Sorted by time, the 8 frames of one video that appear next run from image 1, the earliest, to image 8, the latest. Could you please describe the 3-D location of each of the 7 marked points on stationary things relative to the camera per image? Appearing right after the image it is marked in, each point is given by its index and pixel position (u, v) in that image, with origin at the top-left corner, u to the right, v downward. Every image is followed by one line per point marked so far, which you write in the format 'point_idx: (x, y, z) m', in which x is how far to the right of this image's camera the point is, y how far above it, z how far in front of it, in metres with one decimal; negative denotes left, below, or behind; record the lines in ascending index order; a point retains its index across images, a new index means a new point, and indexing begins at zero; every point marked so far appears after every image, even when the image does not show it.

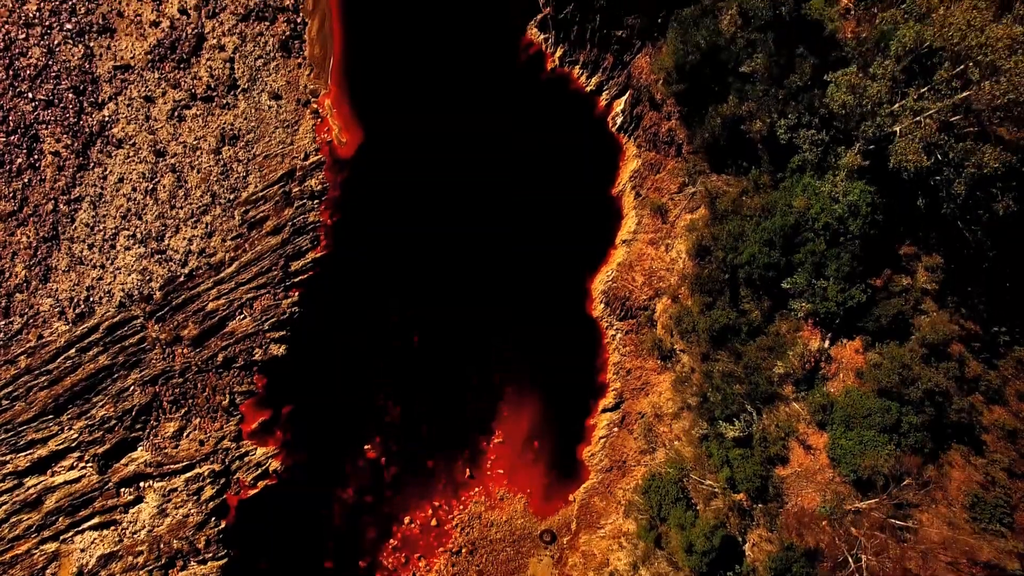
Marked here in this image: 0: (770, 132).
0: (+5.4, +3.2, +17.8) m
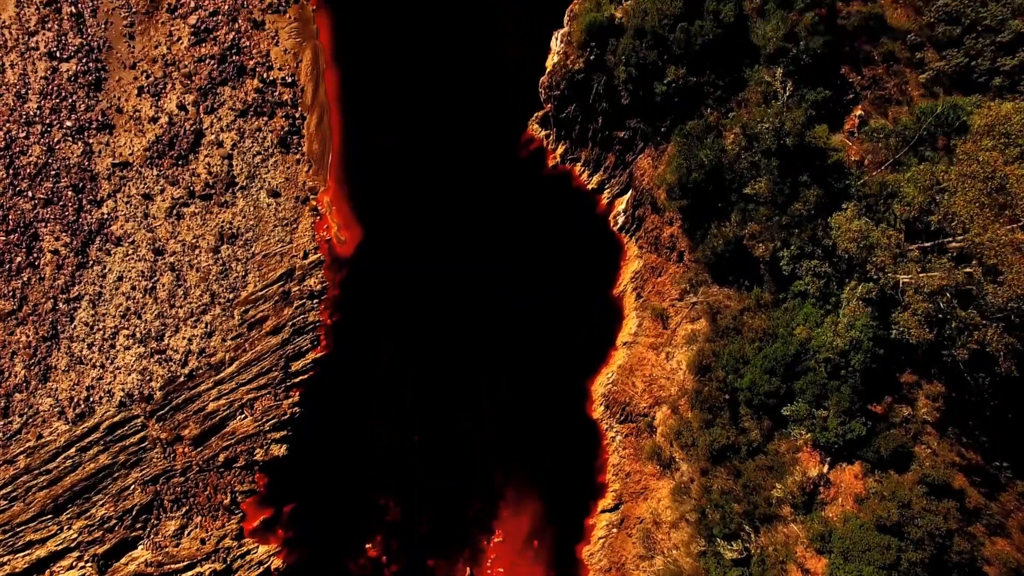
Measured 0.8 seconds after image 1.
0: (+5.4, +0.6, +17.6) m
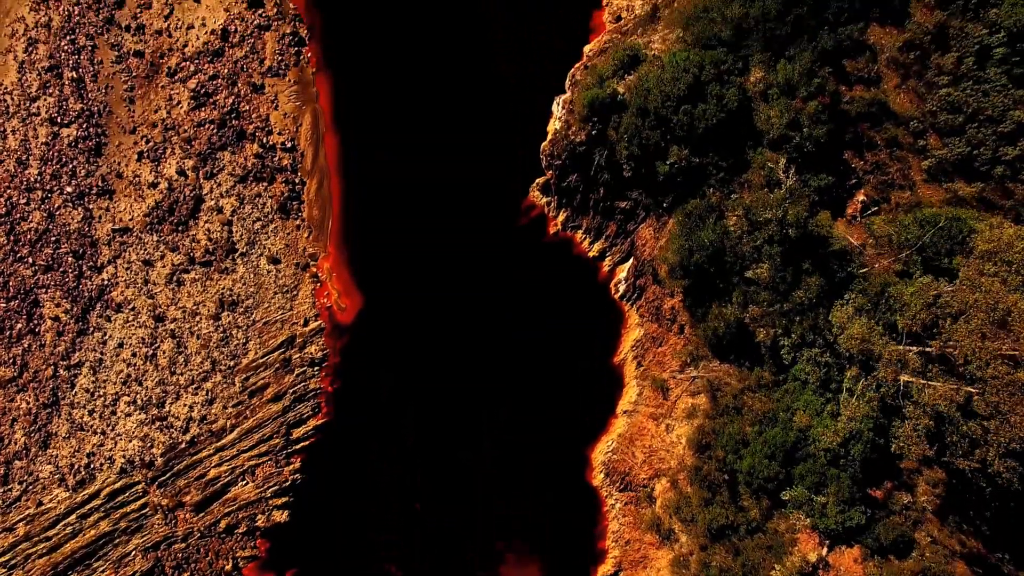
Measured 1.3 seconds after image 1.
0: (+5.4, -1.1, +17.6) m
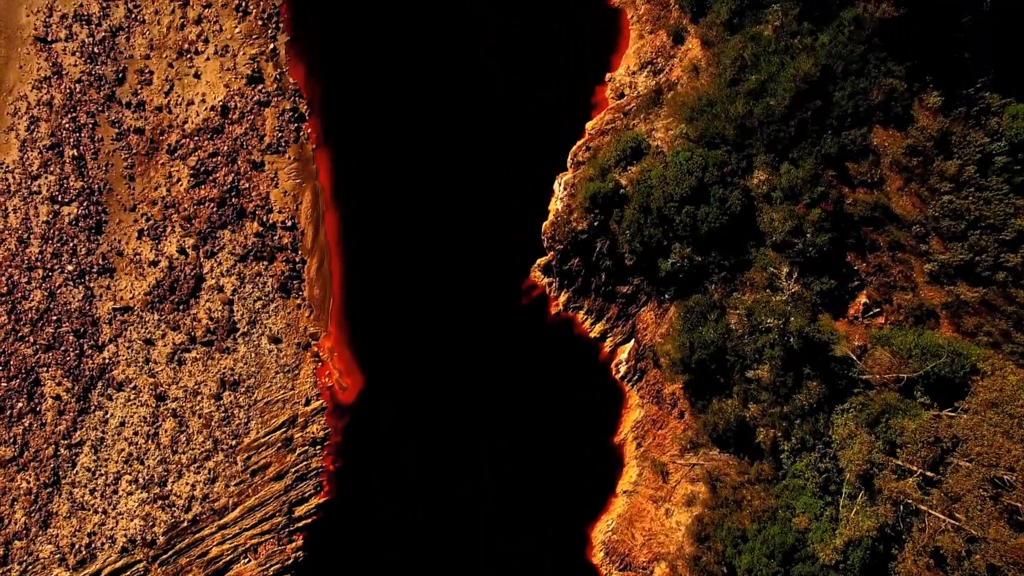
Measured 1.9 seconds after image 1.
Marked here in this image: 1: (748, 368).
0: (+5.4, -3.2, +17.7) m
1: (+4.9, -1.7, +17.7) m
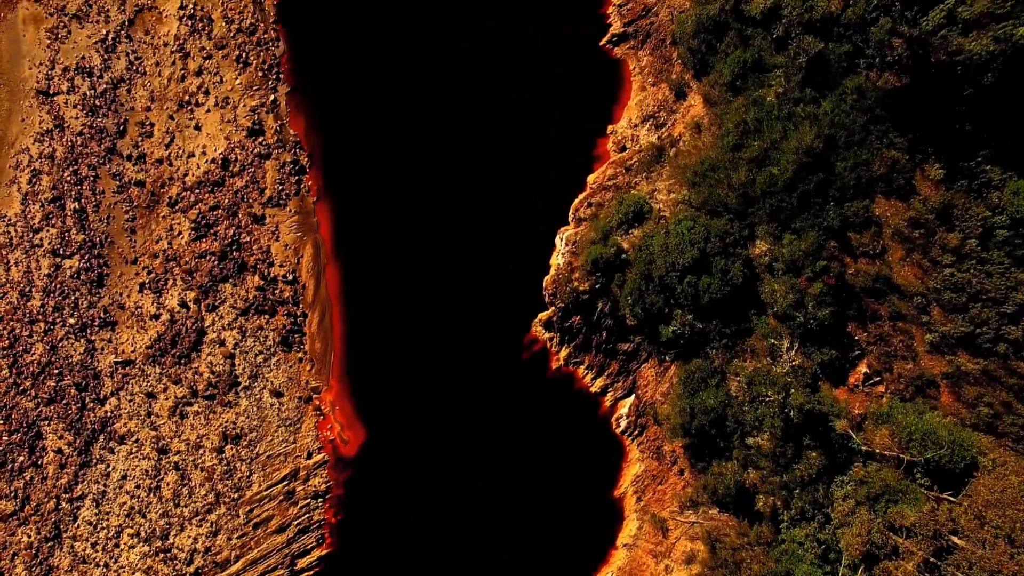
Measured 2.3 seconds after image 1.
0: (+5.5, -4.6, +17.8) m
1: (+4.9, -3.1, +17.7) m
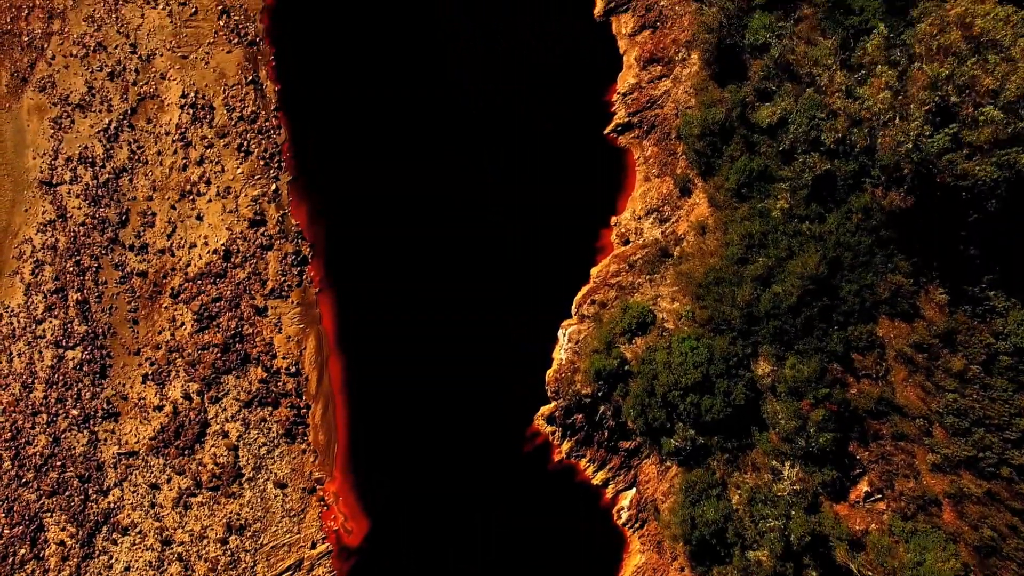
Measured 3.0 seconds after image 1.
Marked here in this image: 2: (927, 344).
0: (+5.5, -7.0, +17.9) m
1: (+5.0, -5.5, +17.8) m
2: (+8.2, -1.1, +16.7) m
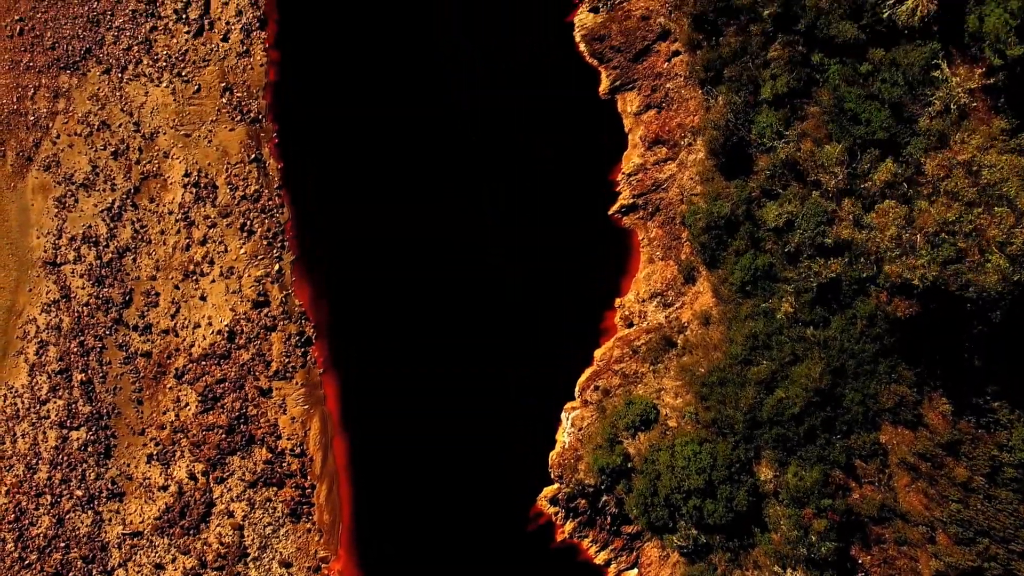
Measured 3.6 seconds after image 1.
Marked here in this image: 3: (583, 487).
0: (+5.5, -9.1, +18.1) m
1: (+5.0, -7.6, +18.0) m
2: (+8.2, -3.3, +16.8) m
3: (+1.6, -4.6, +19.7) m
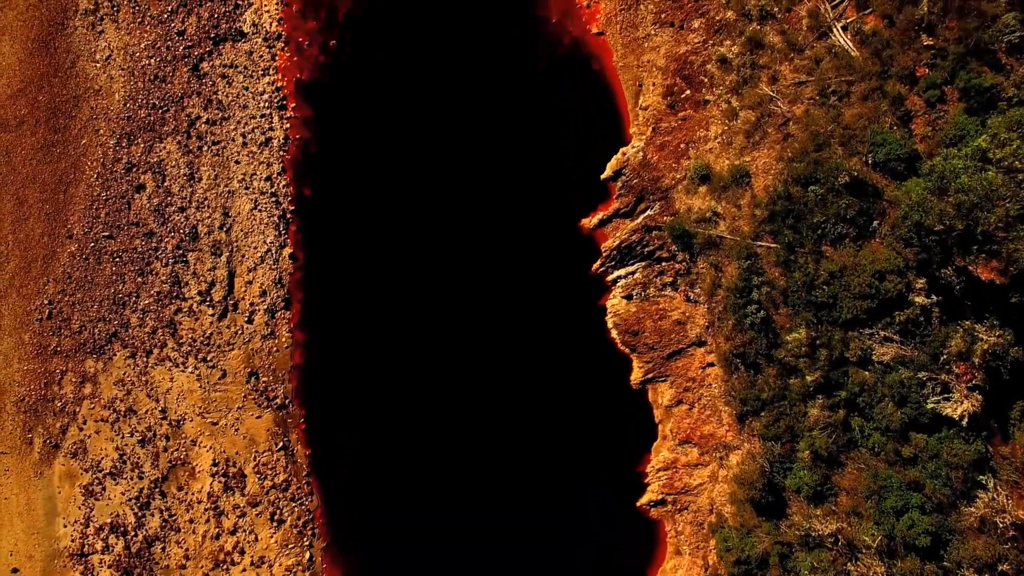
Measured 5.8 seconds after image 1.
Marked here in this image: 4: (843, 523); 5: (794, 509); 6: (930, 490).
0: (+6.1, -16.8, +19.0) m
1: (+5.6, -15.2, +18.7) m
2: (+8.9, -11.1, +17.3) m
3: (+2.3, -12.1, +20.2) m
4: (+6.9, -4.9, +17.8) m
5: (+6.2, -4.9, +18.6) m
6: (+8.3, -4.0, +16.9) m
